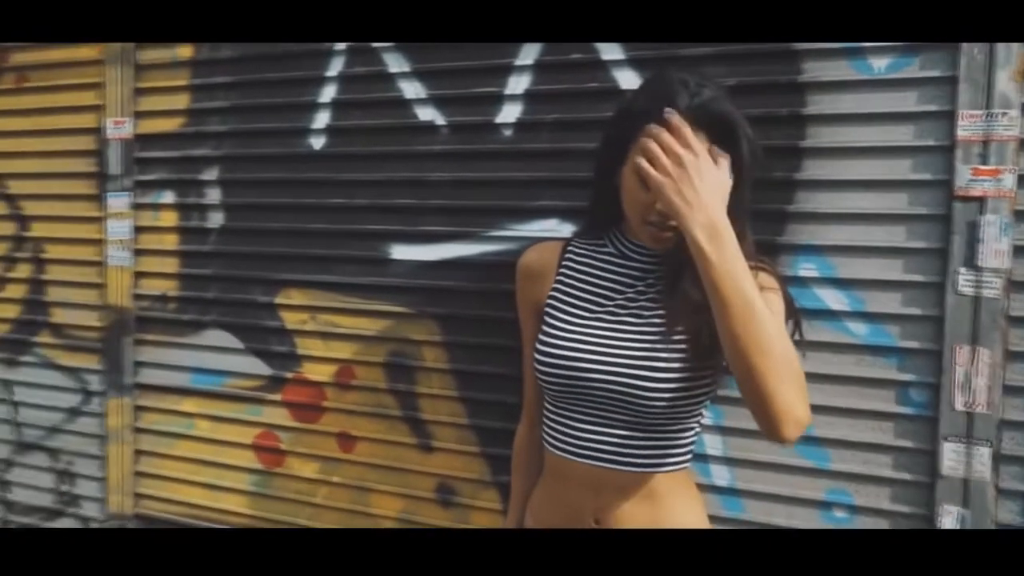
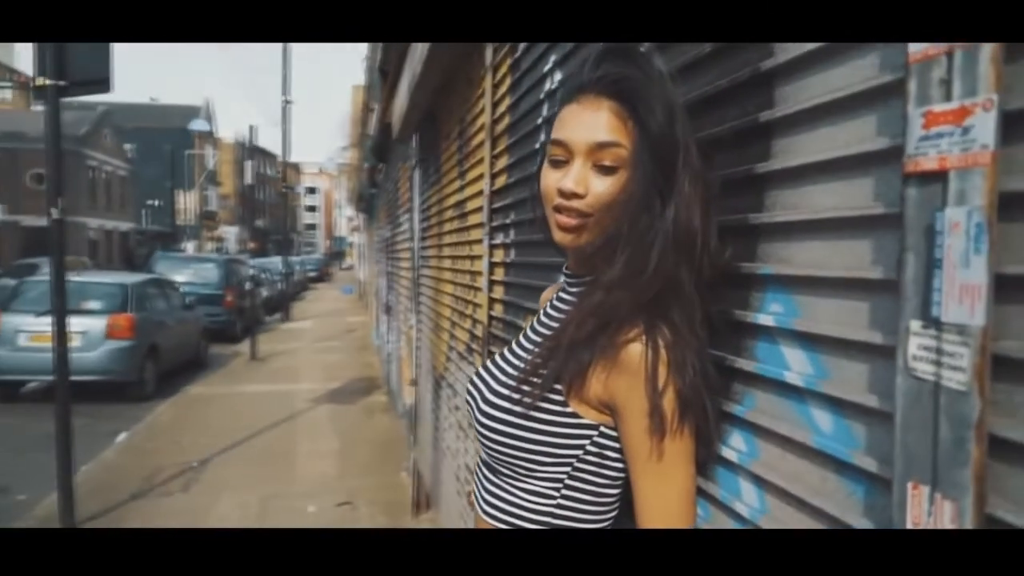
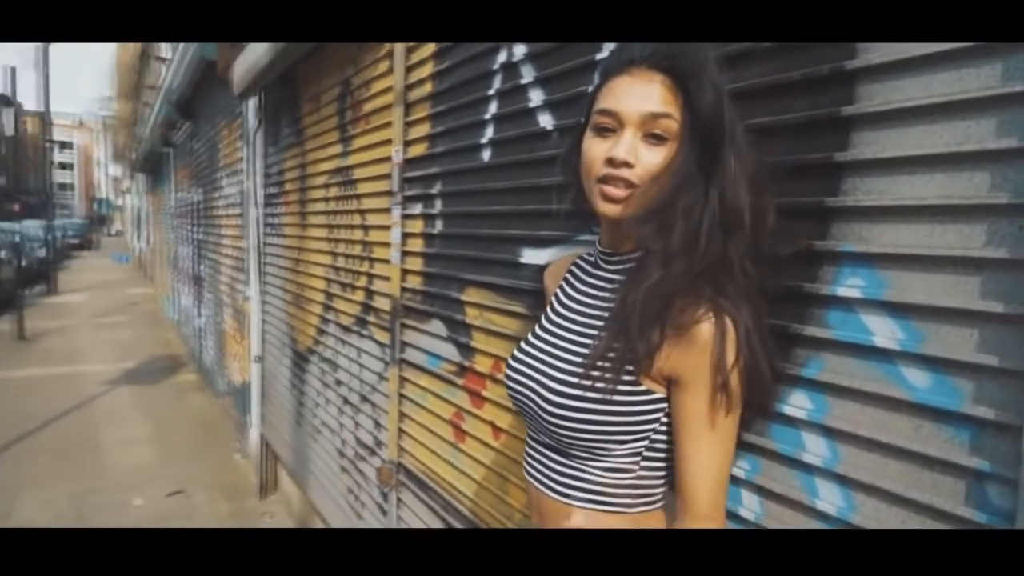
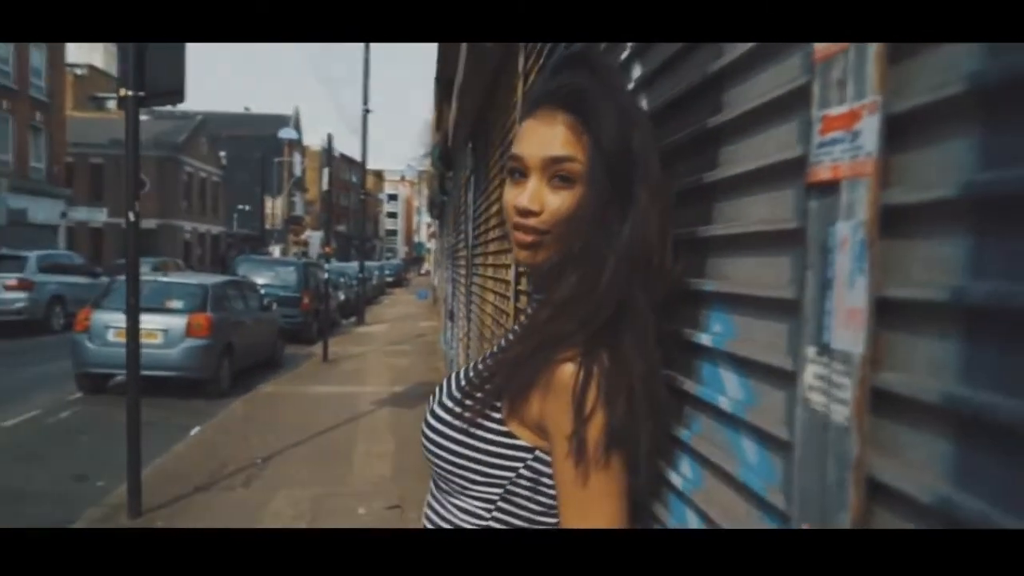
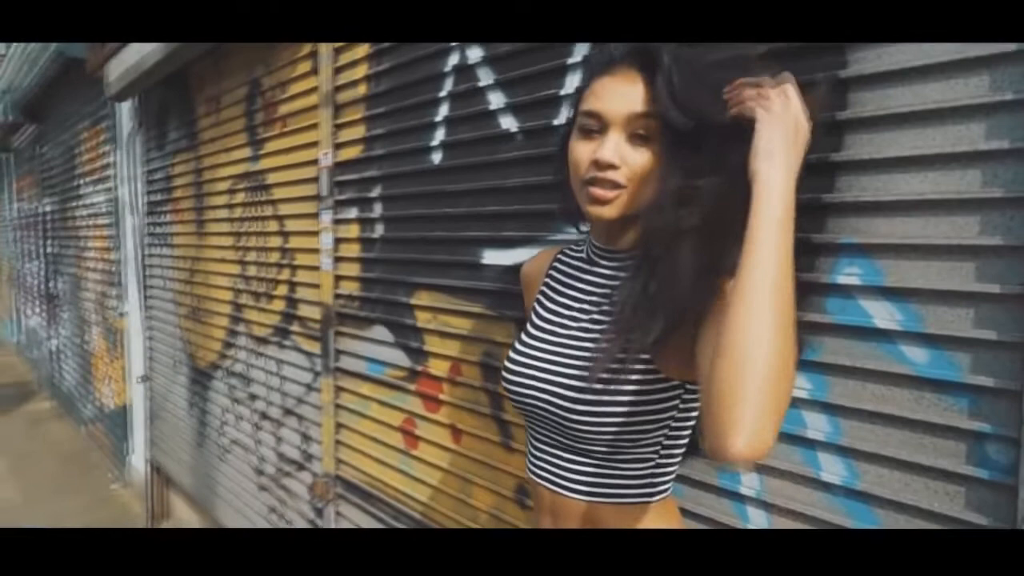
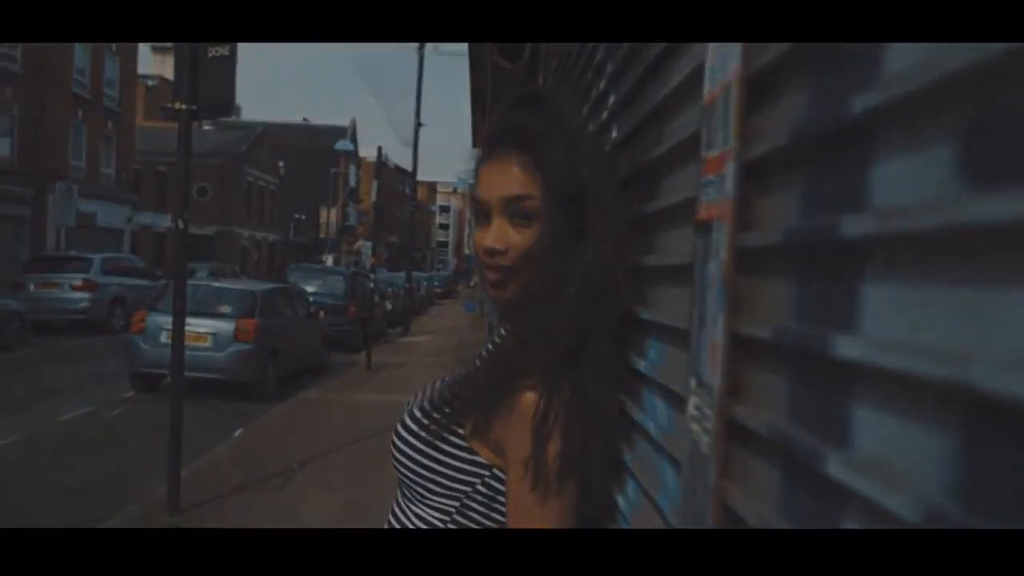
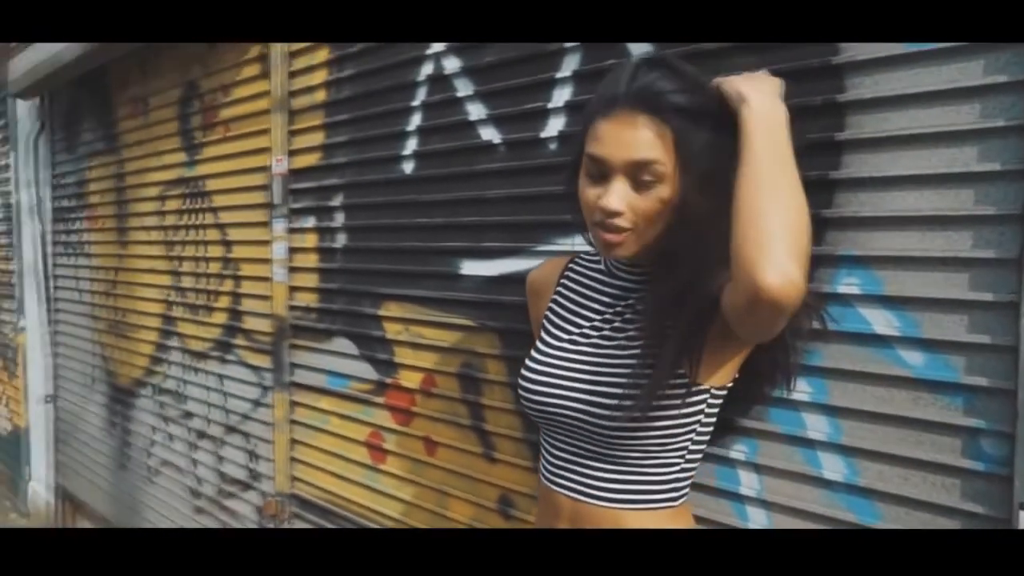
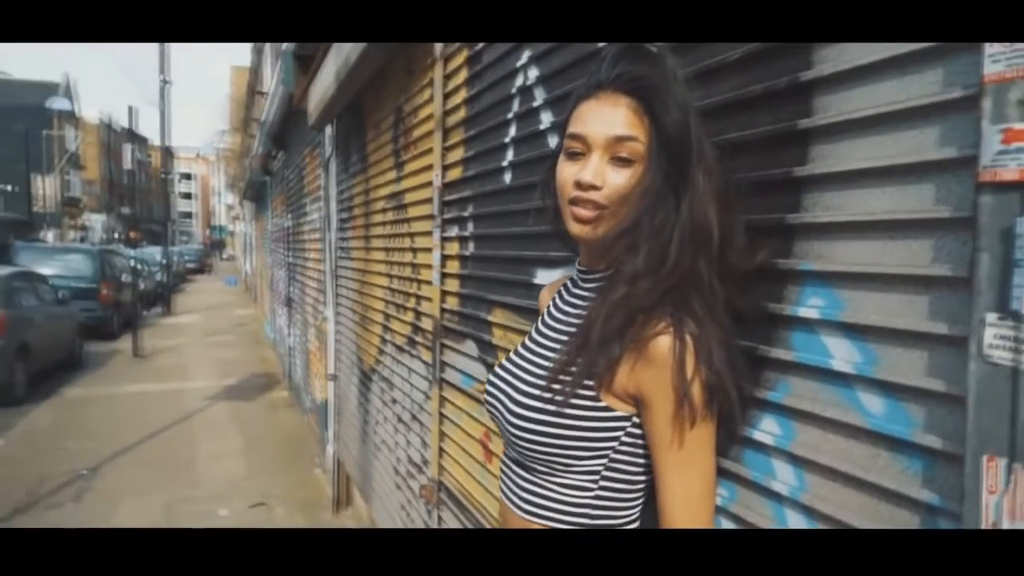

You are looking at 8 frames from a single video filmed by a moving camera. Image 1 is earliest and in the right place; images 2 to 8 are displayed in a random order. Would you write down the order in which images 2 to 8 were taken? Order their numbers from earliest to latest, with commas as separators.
7, 5, 3, 8, 2, 4, 6
